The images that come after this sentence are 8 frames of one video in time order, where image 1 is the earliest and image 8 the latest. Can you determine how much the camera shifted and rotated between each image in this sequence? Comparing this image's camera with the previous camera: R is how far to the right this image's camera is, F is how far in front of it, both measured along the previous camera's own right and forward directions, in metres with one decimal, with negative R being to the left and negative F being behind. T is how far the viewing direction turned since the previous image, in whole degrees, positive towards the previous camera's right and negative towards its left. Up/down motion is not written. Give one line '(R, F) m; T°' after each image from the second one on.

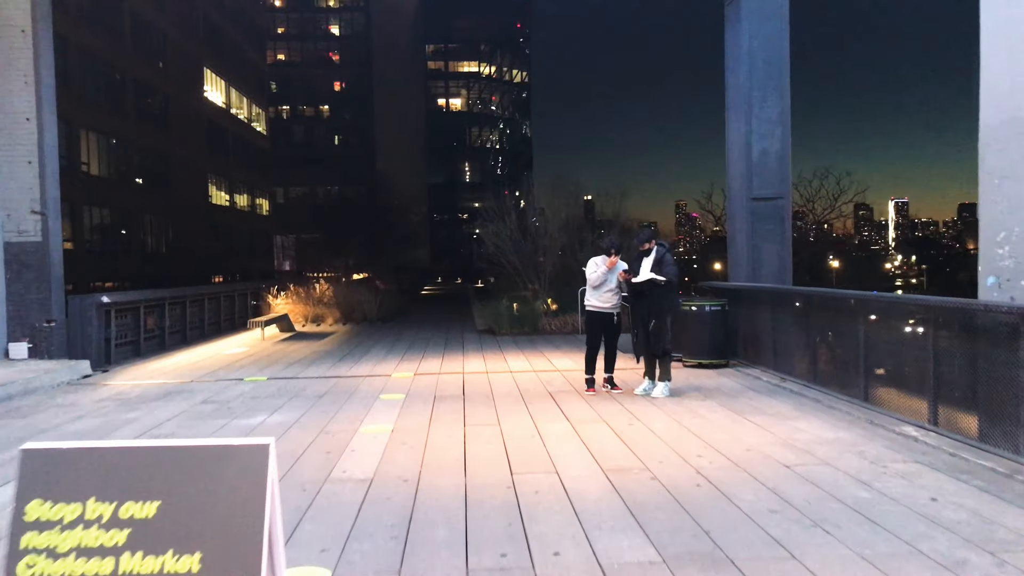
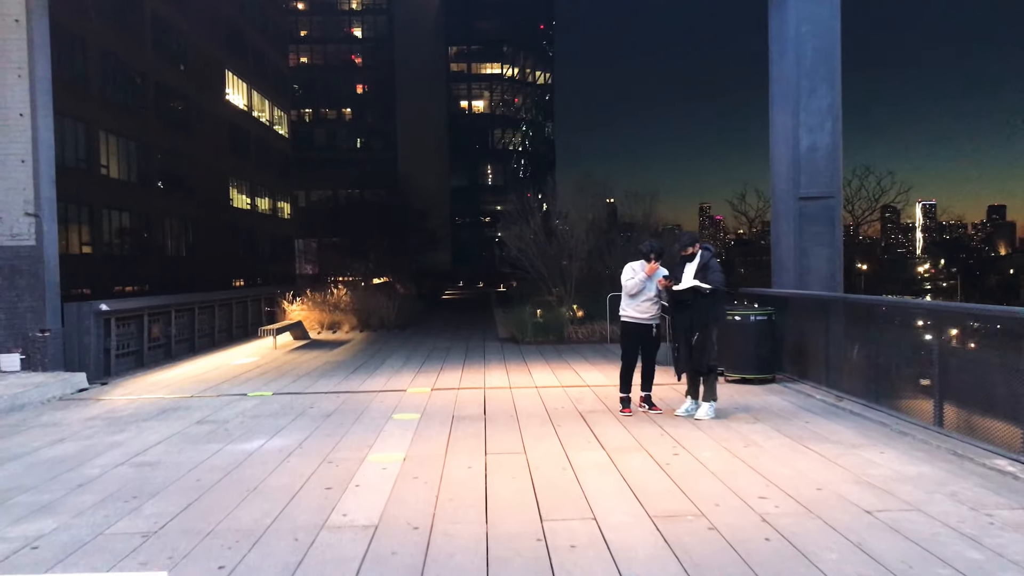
(0.0, +0.8) m; -1°
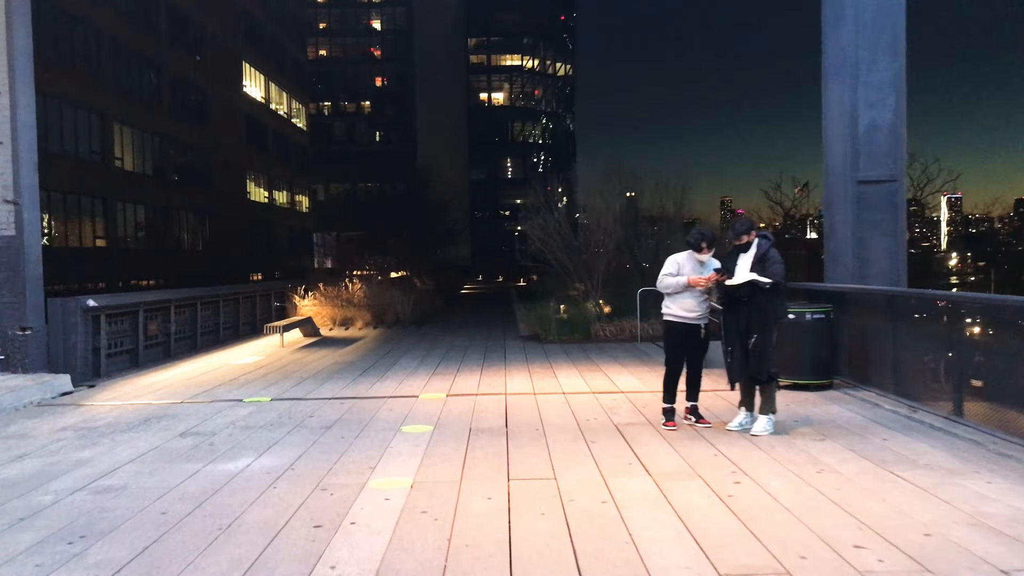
(-0.1, +1.0) m; -1°
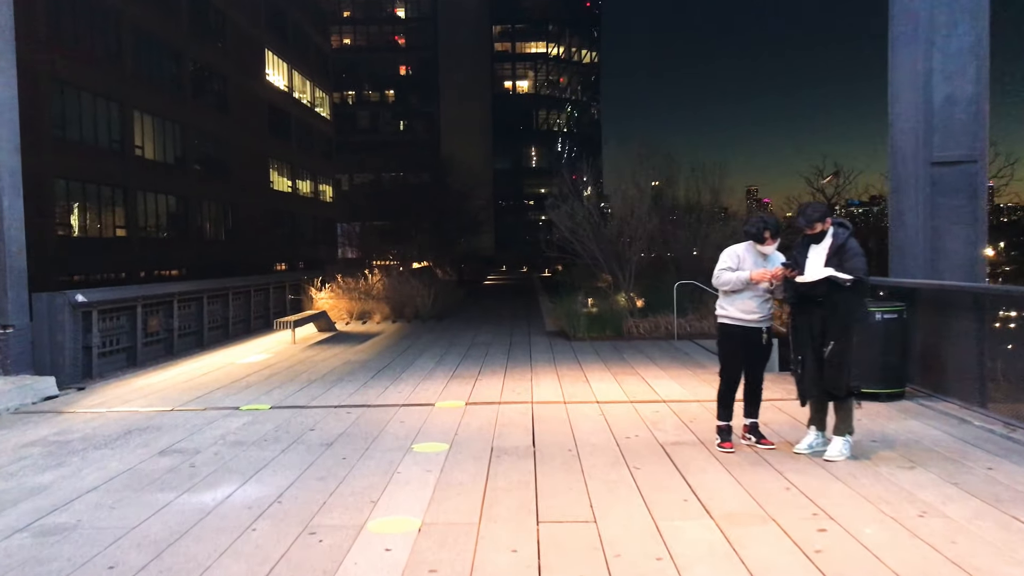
(0.0, +0.9) m; -2°
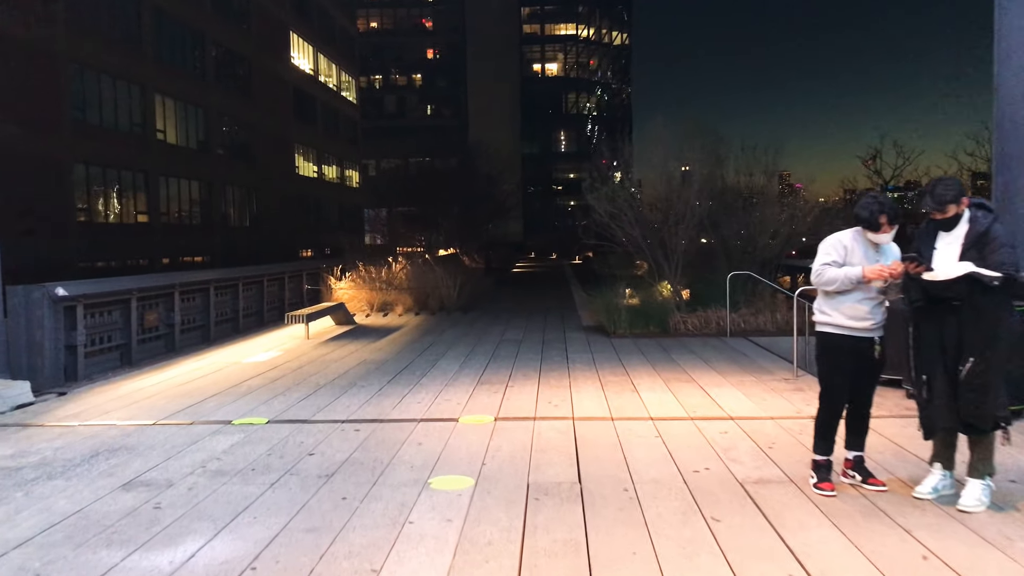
(-0.1, +1.1) m; -2°
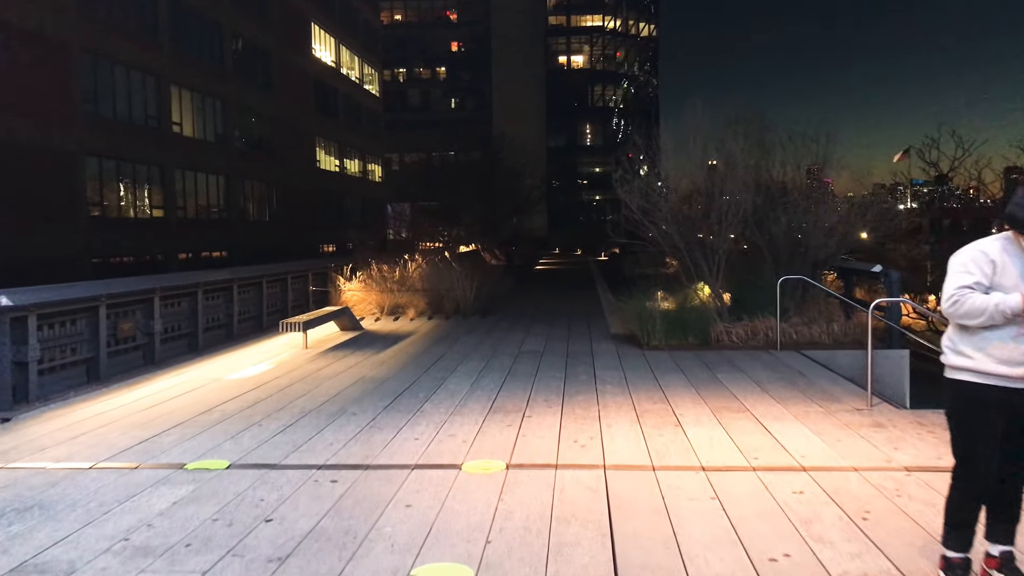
(0.0, +1.2) m; -2°
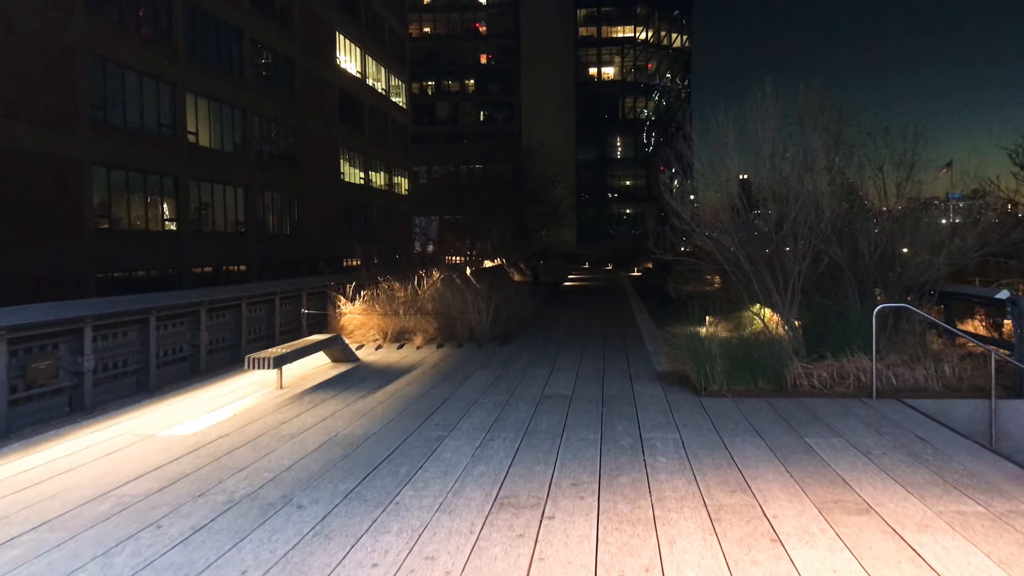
(+0.1, +2.0) m; -2°
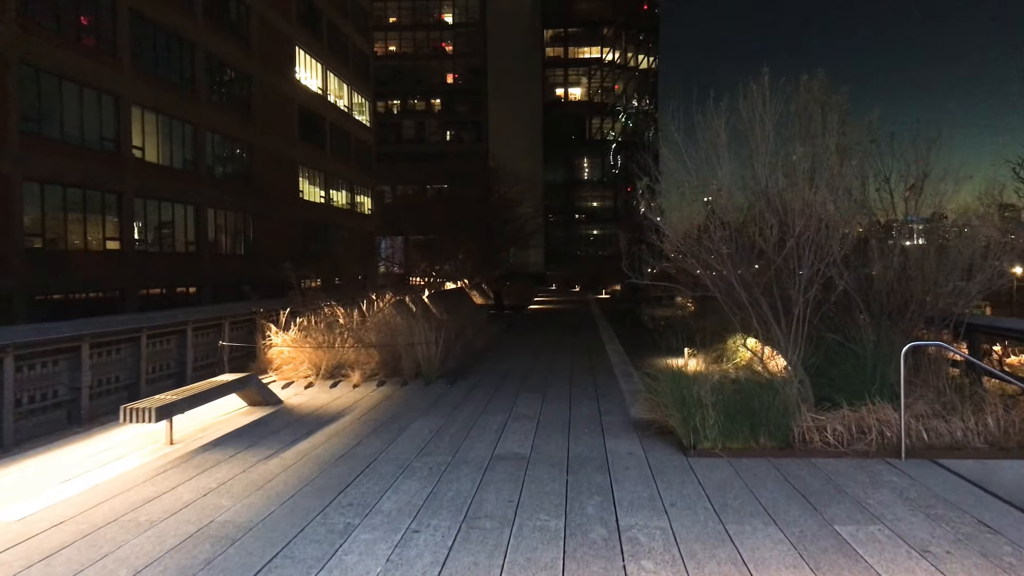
(+0.2, +1.5) m; +2°
